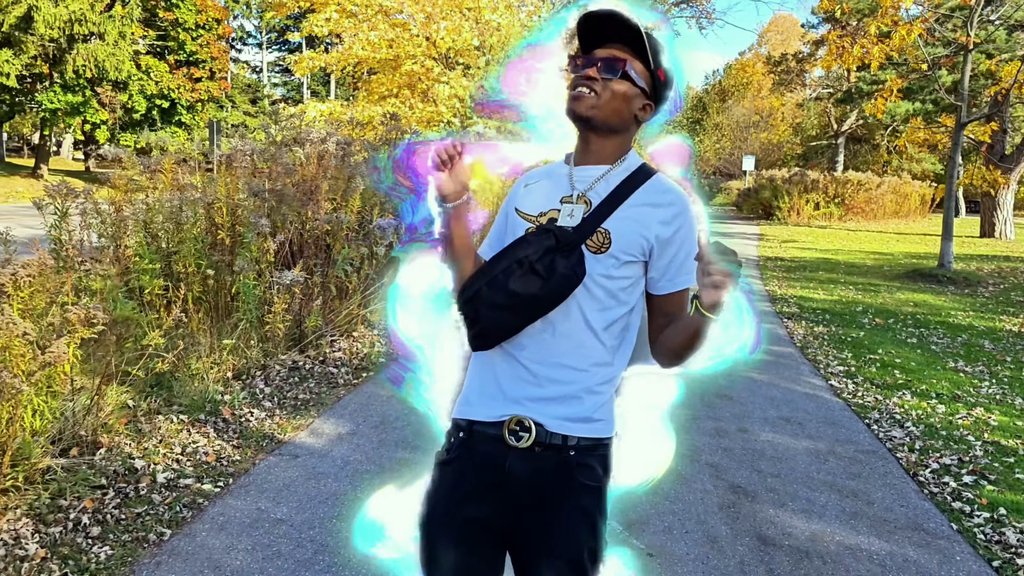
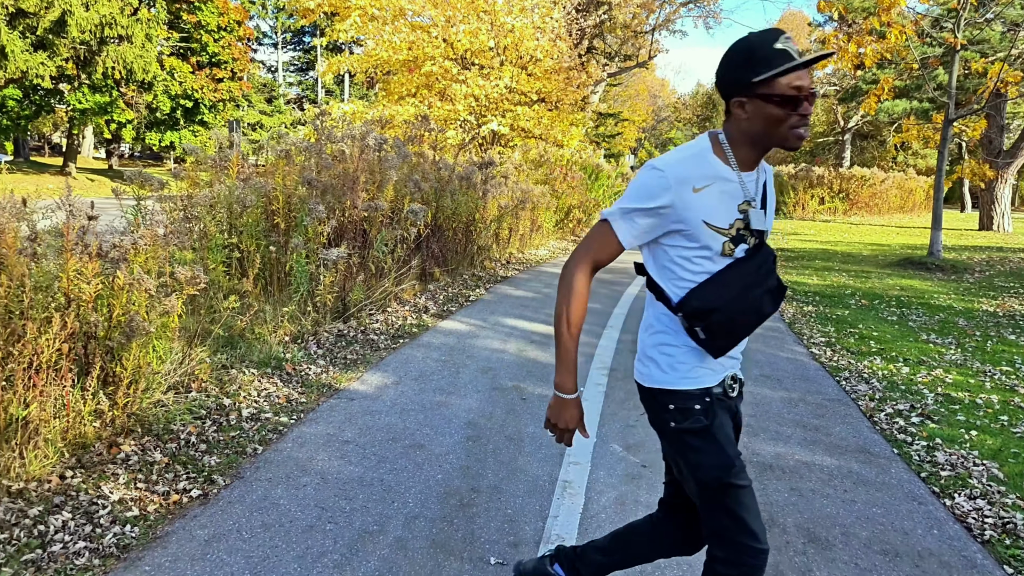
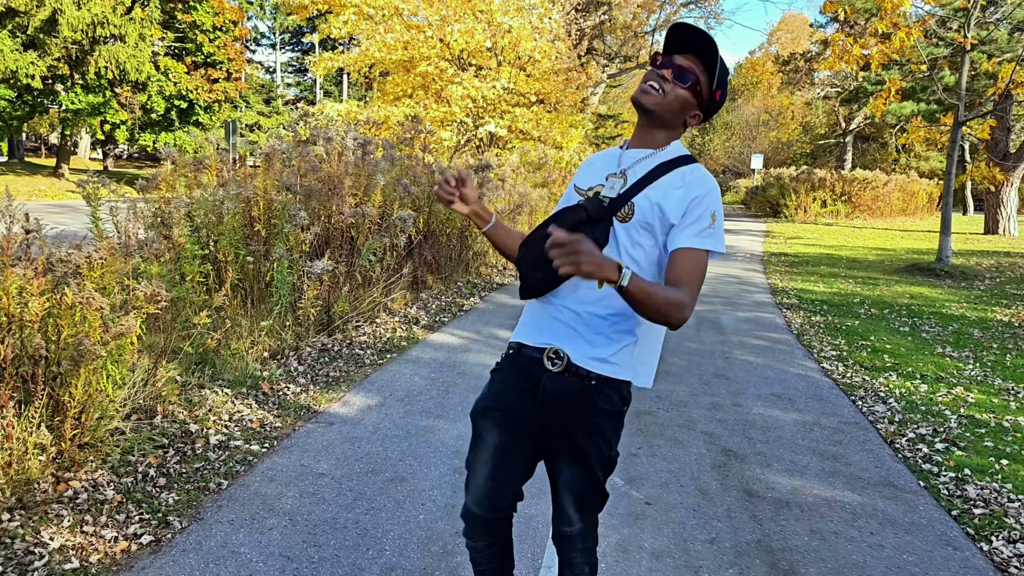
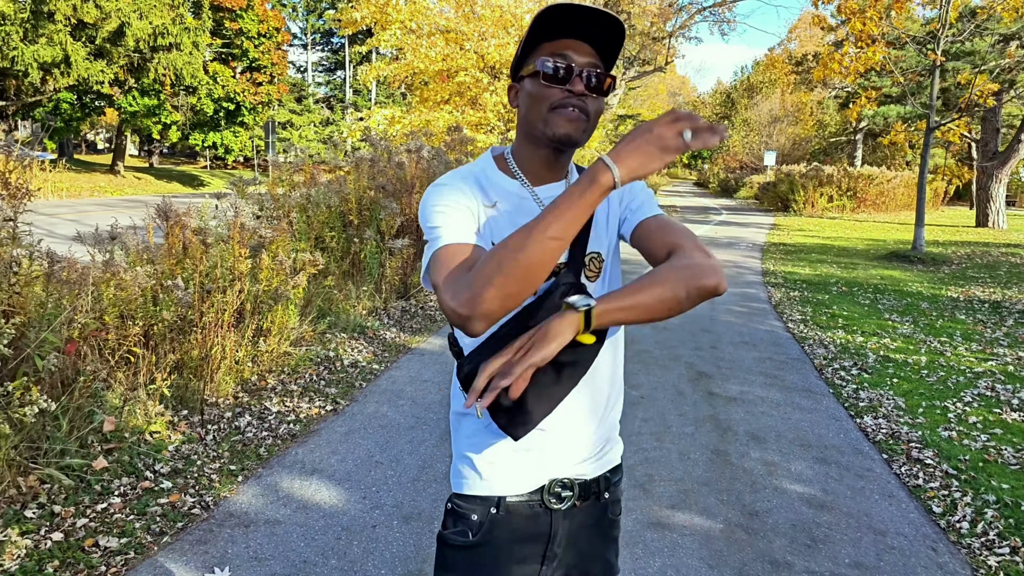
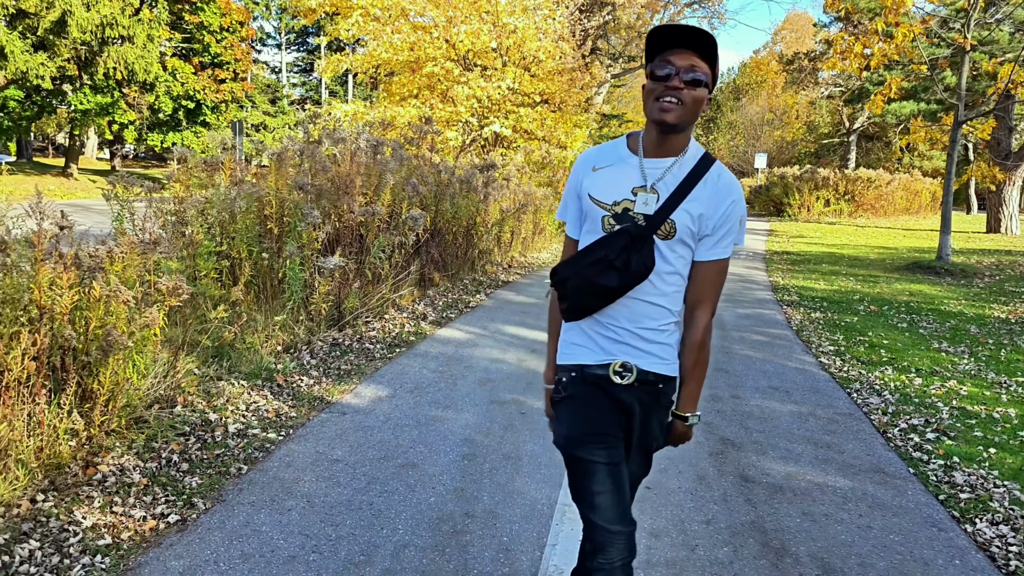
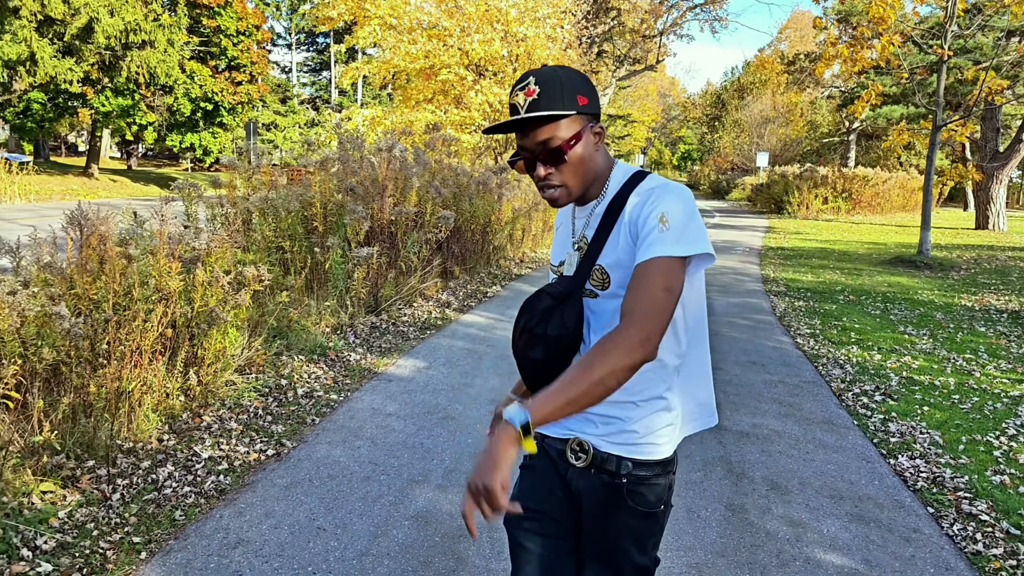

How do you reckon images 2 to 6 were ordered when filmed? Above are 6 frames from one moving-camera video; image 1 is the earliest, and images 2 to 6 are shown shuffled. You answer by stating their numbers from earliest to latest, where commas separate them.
3, 5, 2, 6, 4
